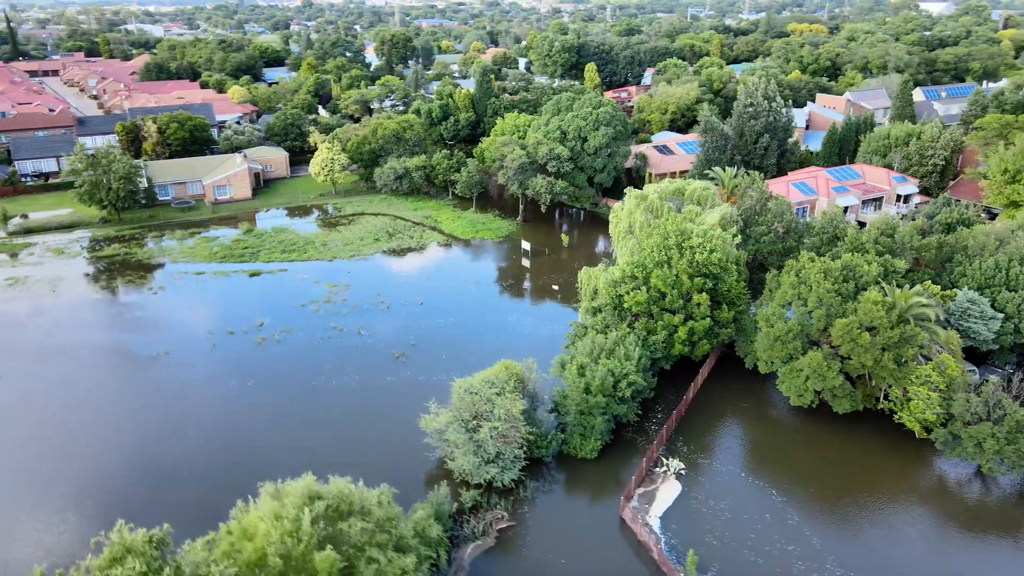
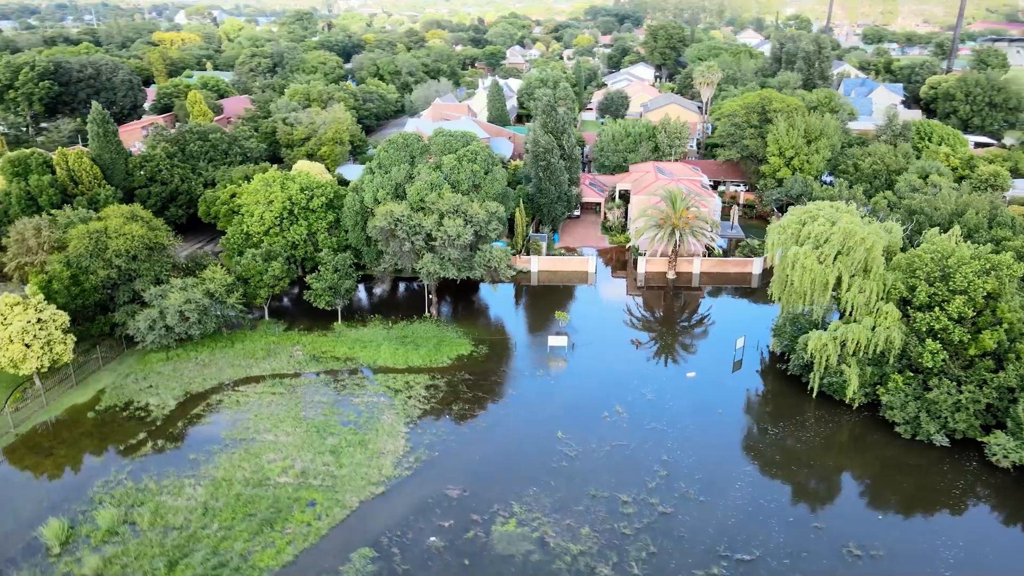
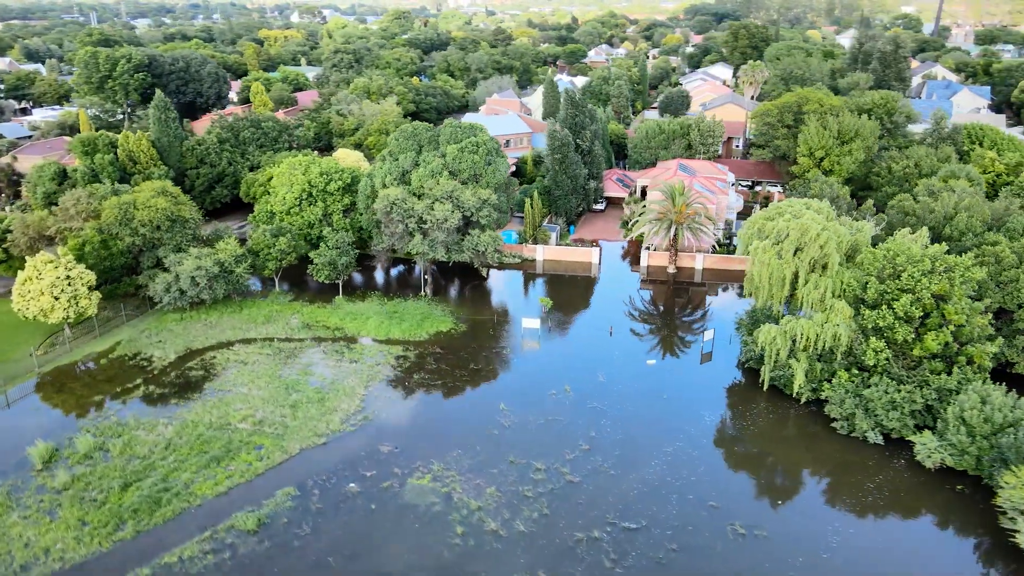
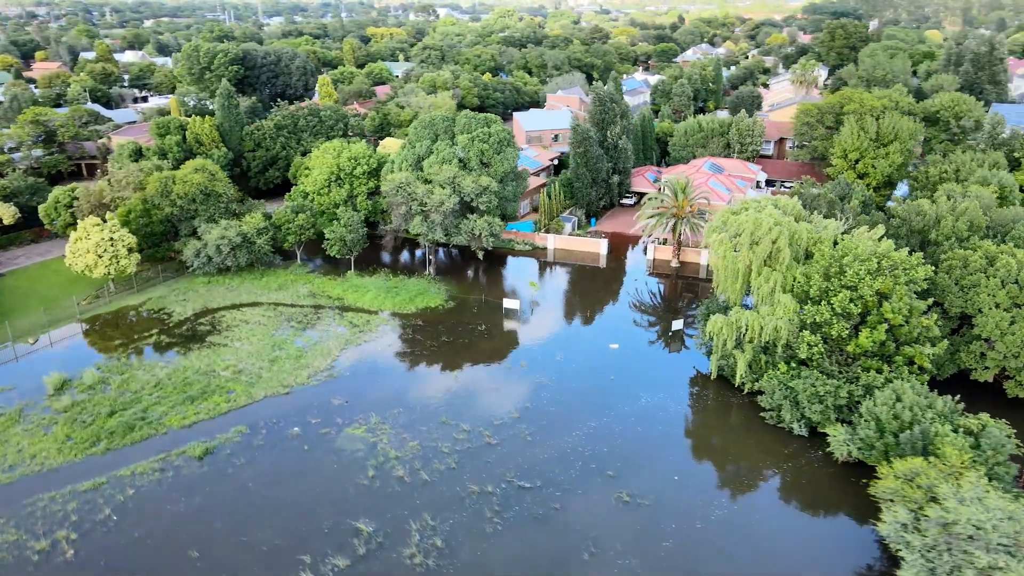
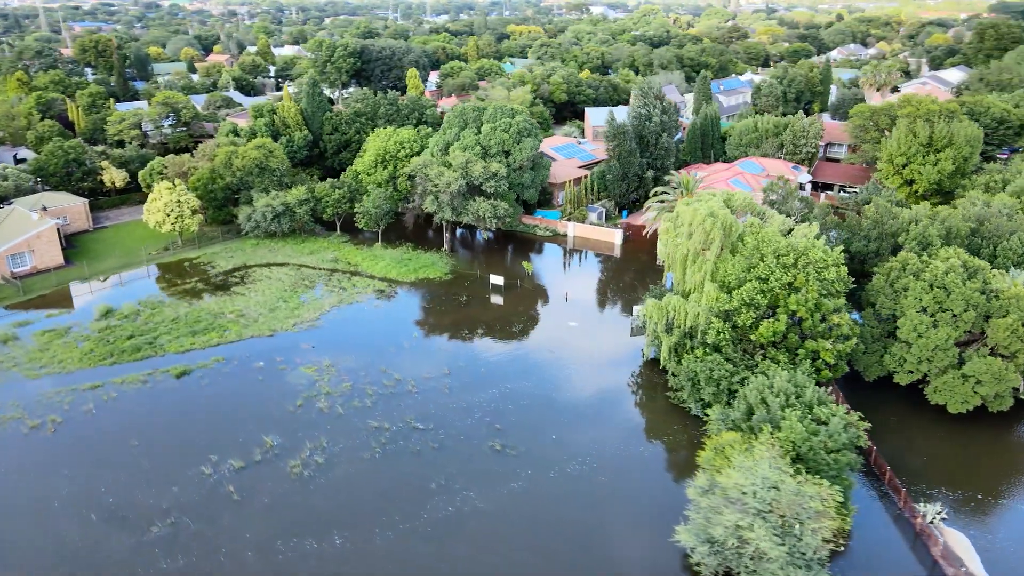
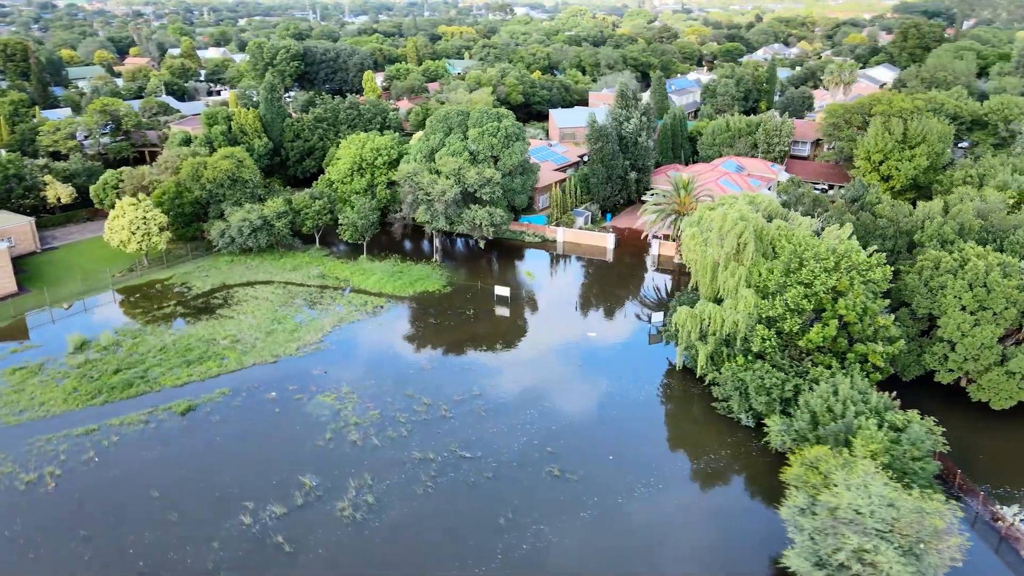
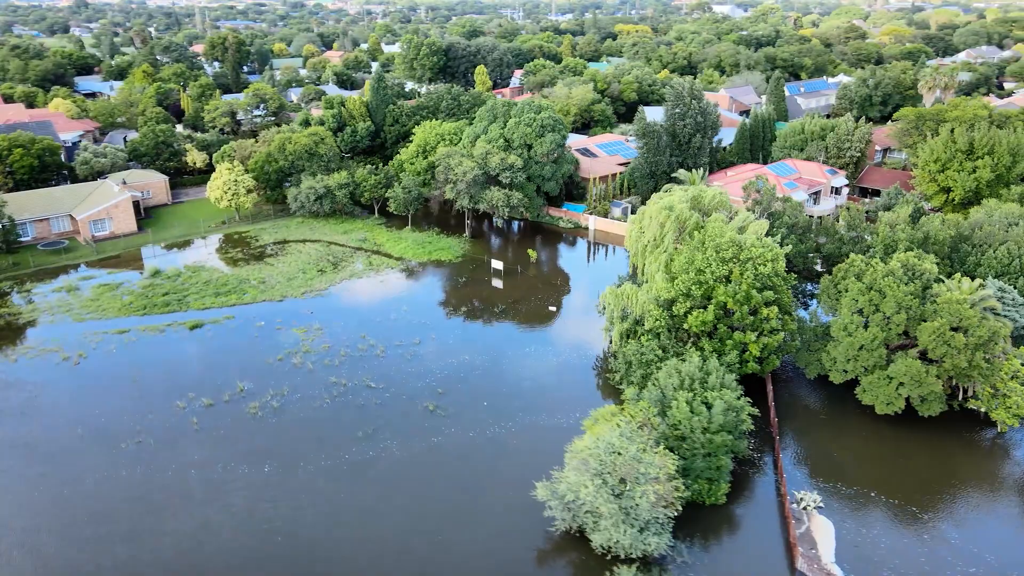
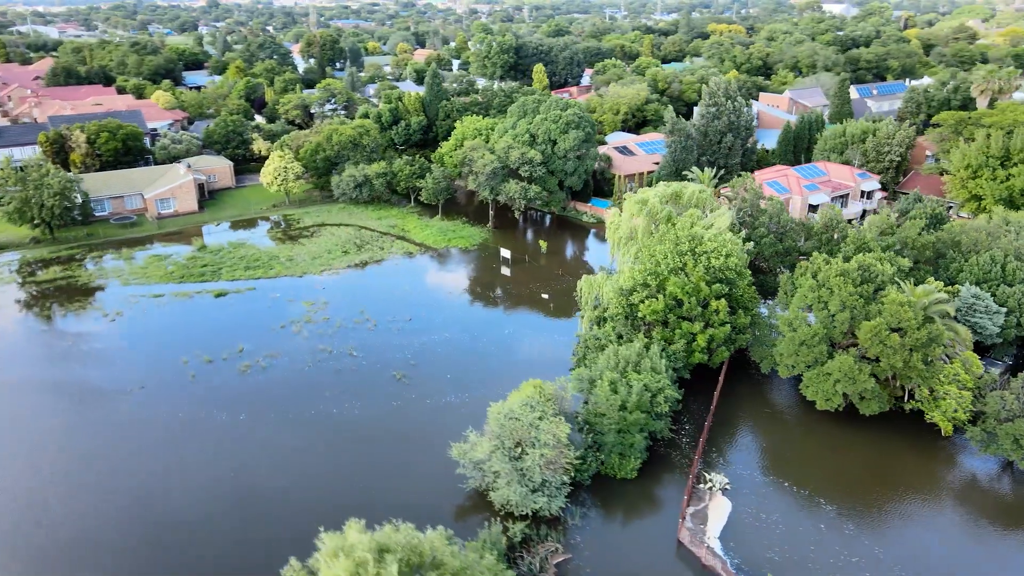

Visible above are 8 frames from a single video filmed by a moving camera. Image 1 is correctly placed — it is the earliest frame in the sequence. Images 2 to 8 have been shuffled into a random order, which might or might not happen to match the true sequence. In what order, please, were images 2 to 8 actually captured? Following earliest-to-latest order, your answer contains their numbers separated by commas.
8, 7, 5, 6, 4, 3, 2
